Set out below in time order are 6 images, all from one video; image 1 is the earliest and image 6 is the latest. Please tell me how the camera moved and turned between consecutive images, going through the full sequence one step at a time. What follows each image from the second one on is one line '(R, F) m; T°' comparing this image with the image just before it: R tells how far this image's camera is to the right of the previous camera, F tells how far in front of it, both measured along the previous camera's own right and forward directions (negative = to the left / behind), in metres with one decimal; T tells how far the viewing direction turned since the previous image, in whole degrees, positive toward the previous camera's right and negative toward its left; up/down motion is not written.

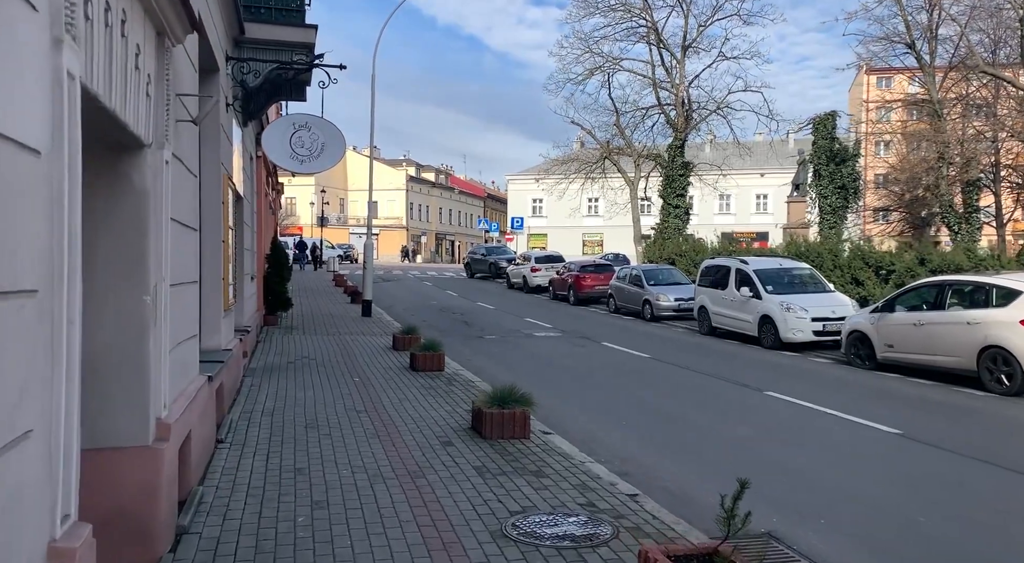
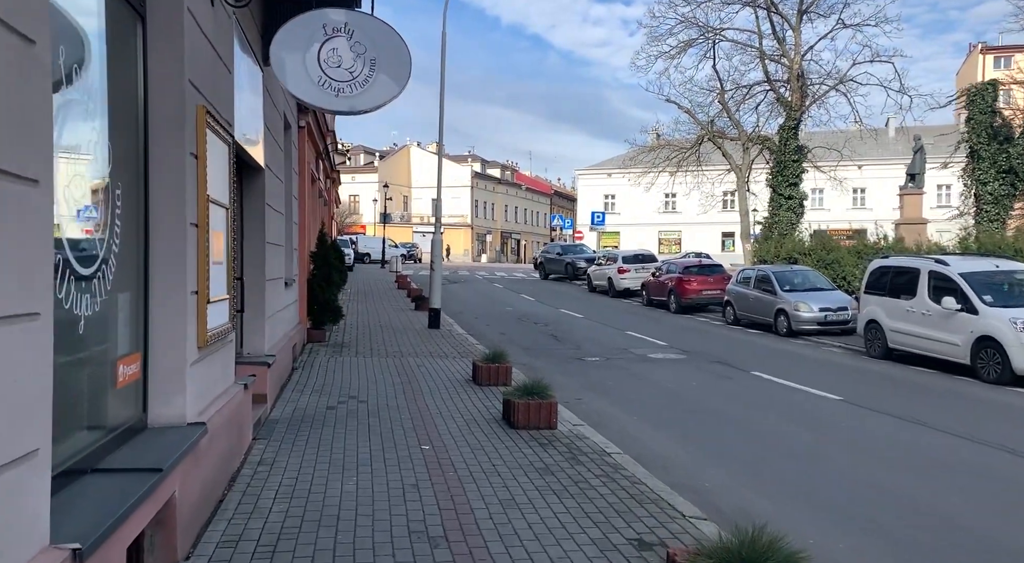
(-0.9, +4.2) m; -4°
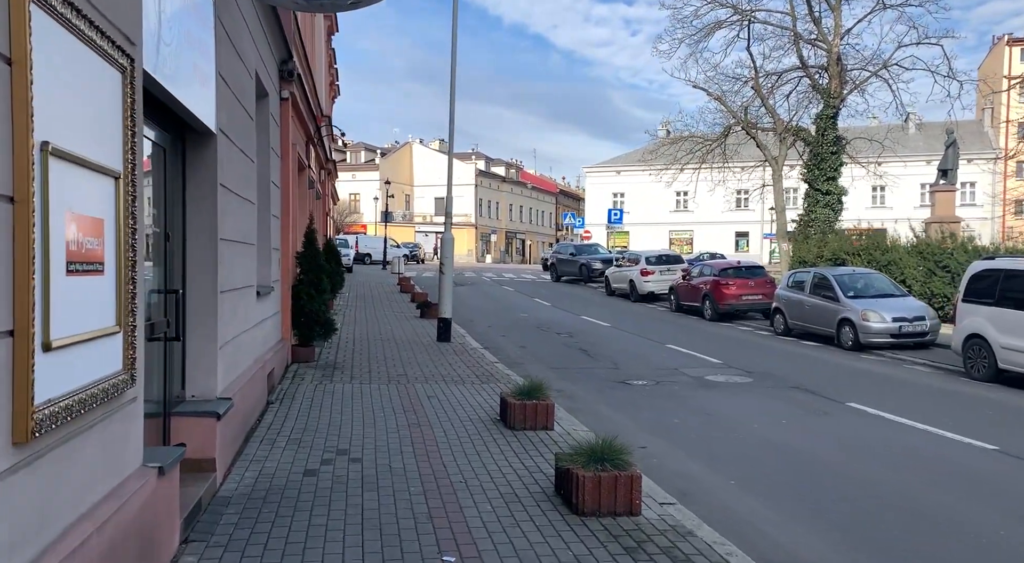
(-0.4, +2.6) m; 0°
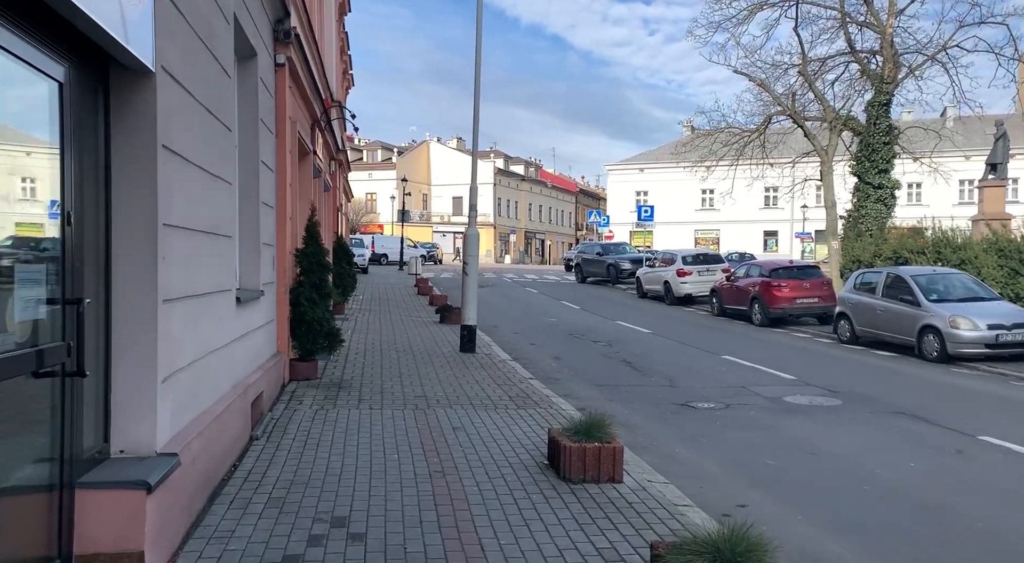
(-0.3, +2.0) m; -1°
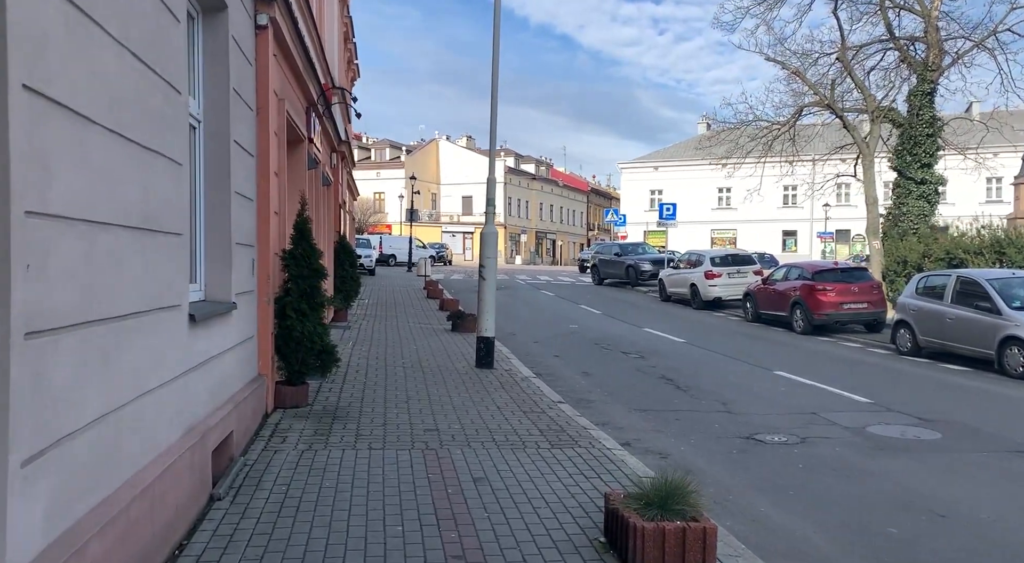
(-0.2, +1.7) m; -1°
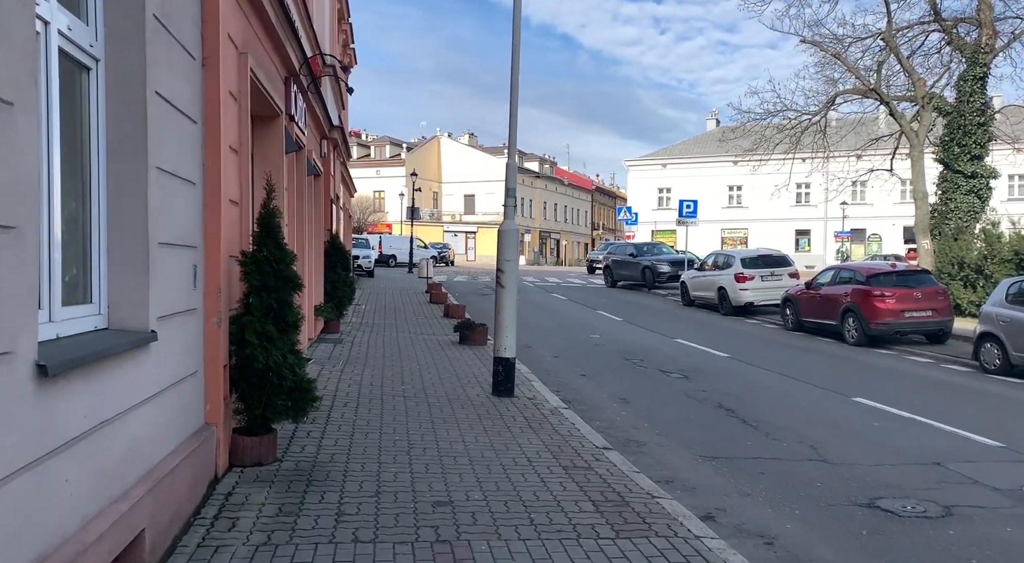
(-0.3, +2.2) m; 0°
